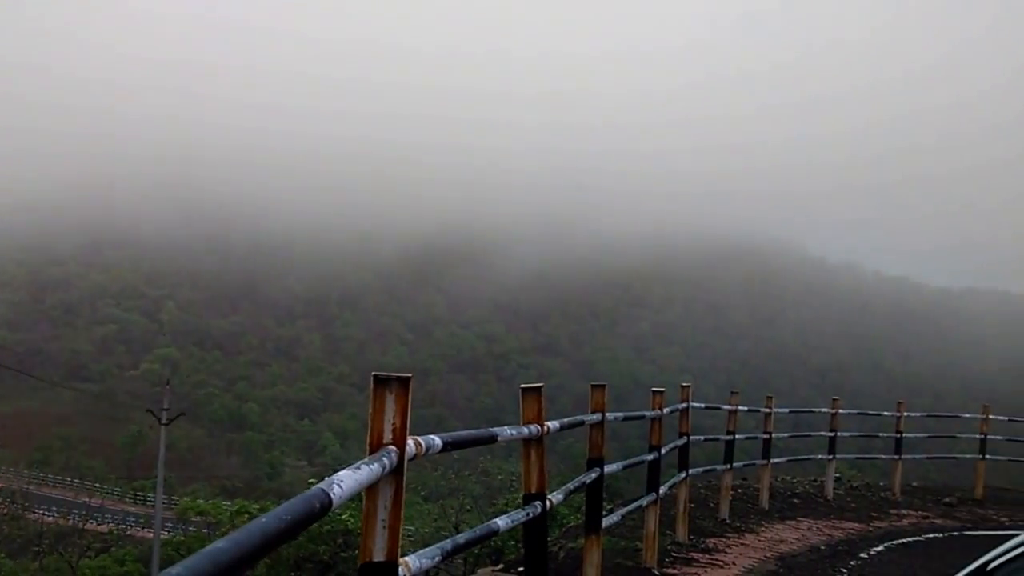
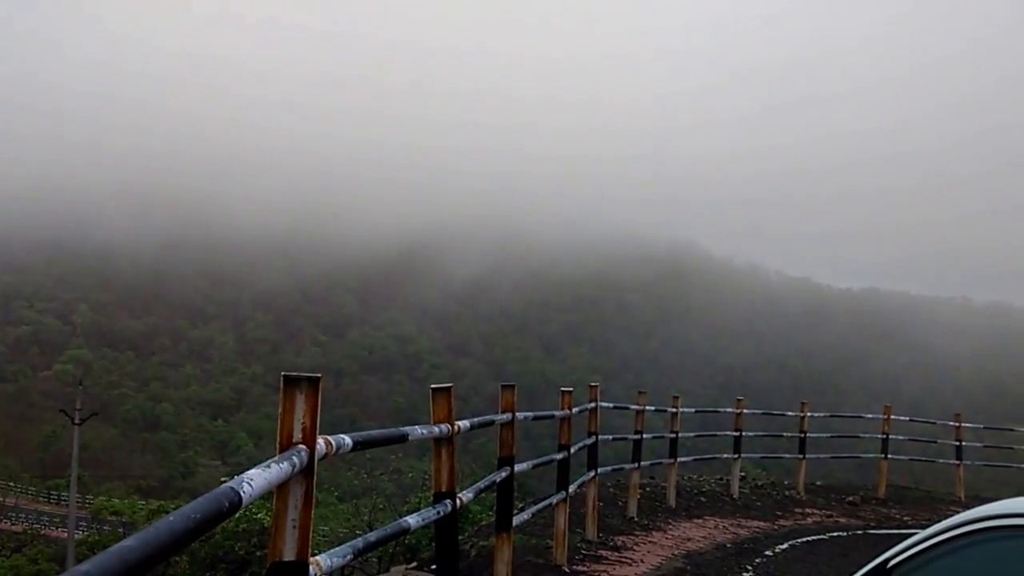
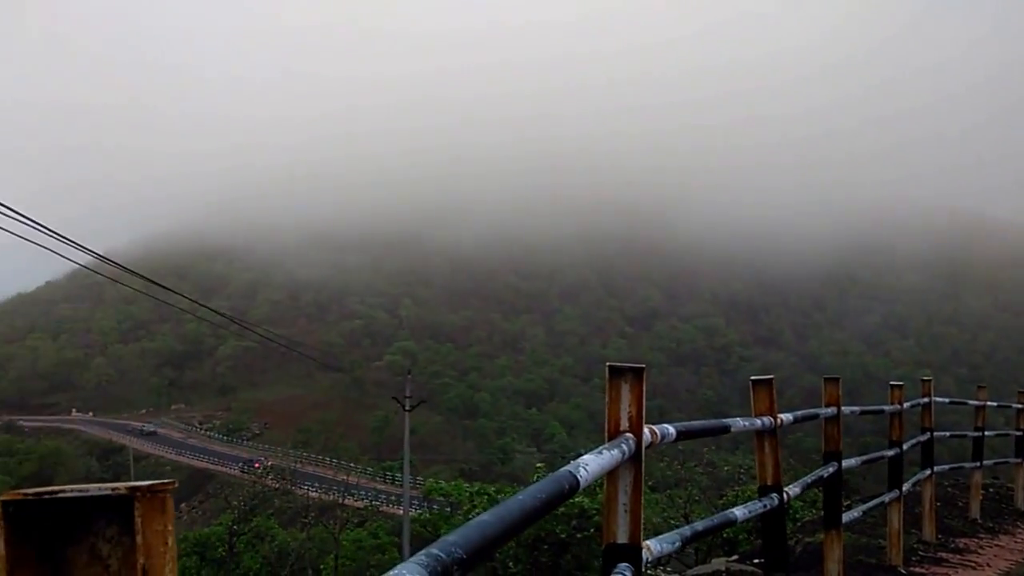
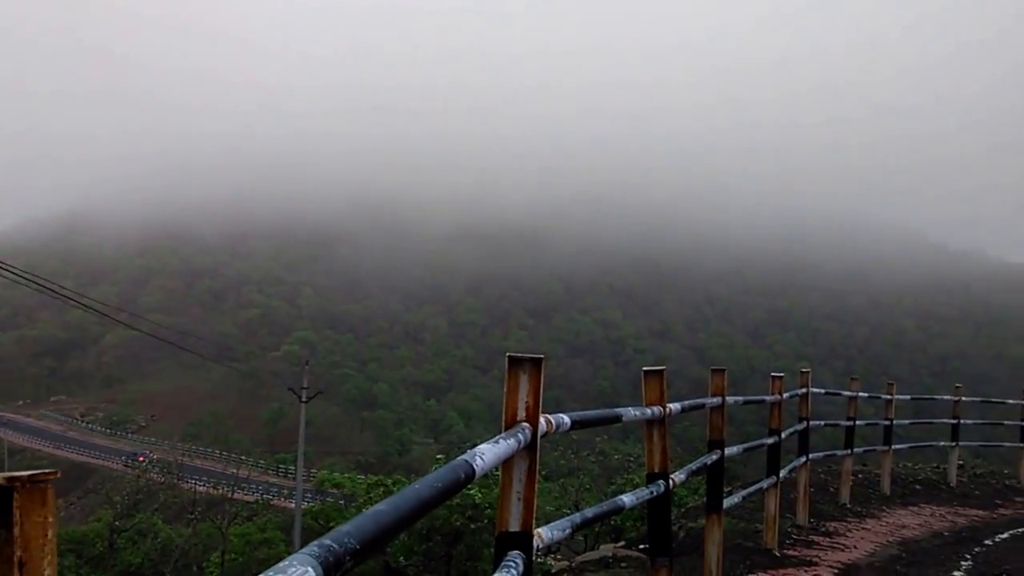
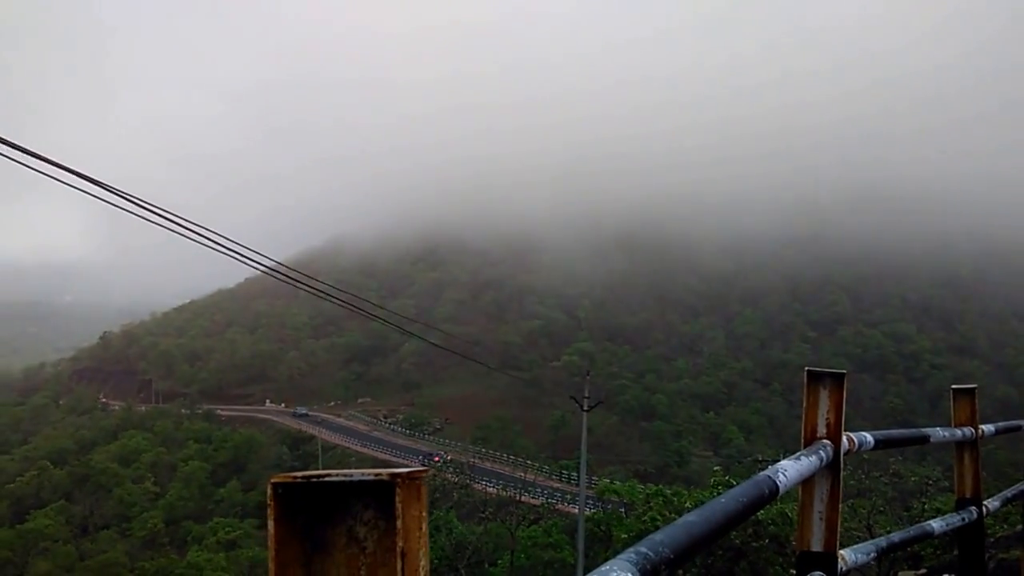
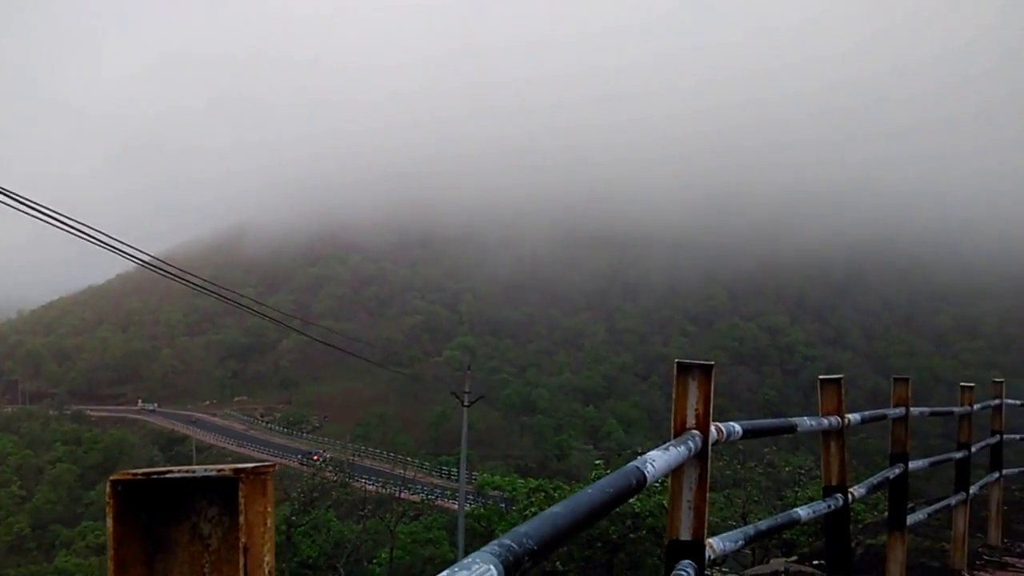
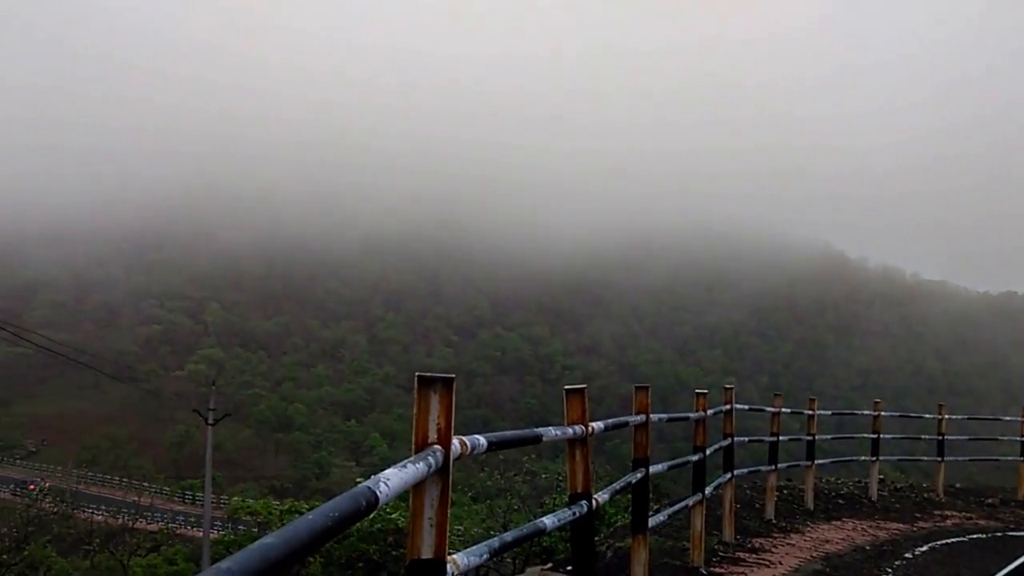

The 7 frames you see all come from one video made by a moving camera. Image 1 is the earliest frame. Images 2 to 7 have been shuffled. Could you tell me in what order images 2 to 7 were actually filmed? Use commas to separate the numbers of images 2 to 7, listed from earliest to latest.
2, 7, 3, 5, 6, 4
